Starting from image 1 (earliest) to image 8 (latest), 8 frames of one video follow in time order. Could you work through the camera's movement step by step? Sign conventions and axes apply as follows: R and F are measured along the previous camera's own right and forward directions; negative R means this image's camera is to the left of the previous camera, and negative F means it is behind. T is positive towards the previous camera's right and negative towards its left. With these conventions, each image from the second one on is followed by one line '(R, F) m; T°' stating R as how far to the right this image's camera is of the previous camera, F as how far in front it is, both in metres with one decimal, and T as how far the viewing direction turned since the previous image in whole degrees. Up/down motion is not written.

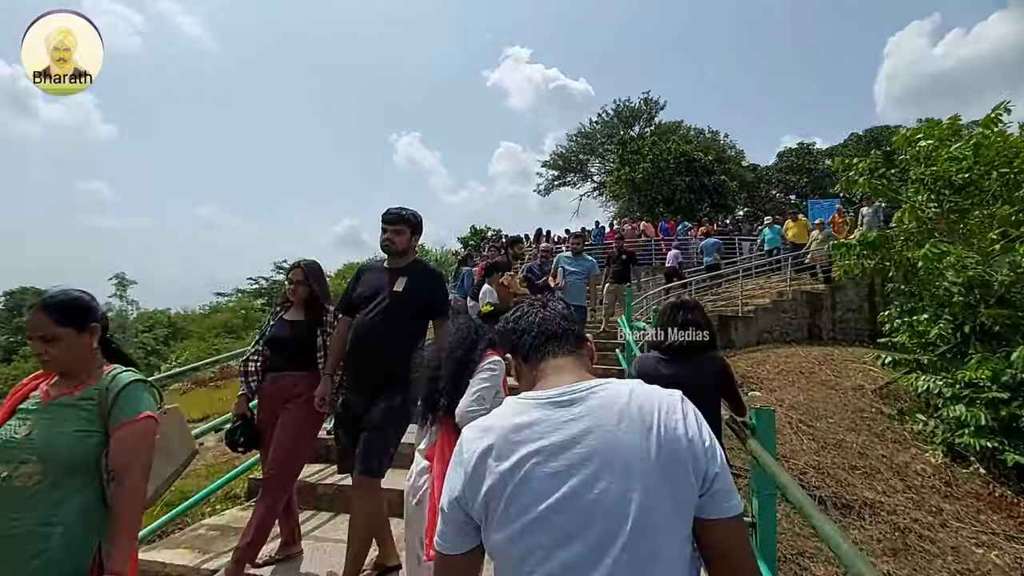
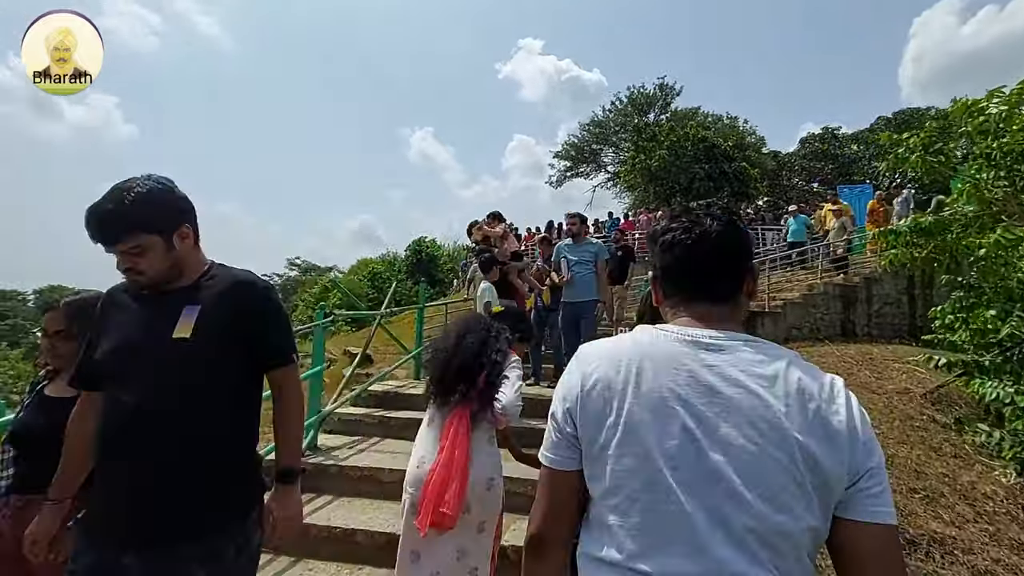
(+0.2, +0.8) m; -2°
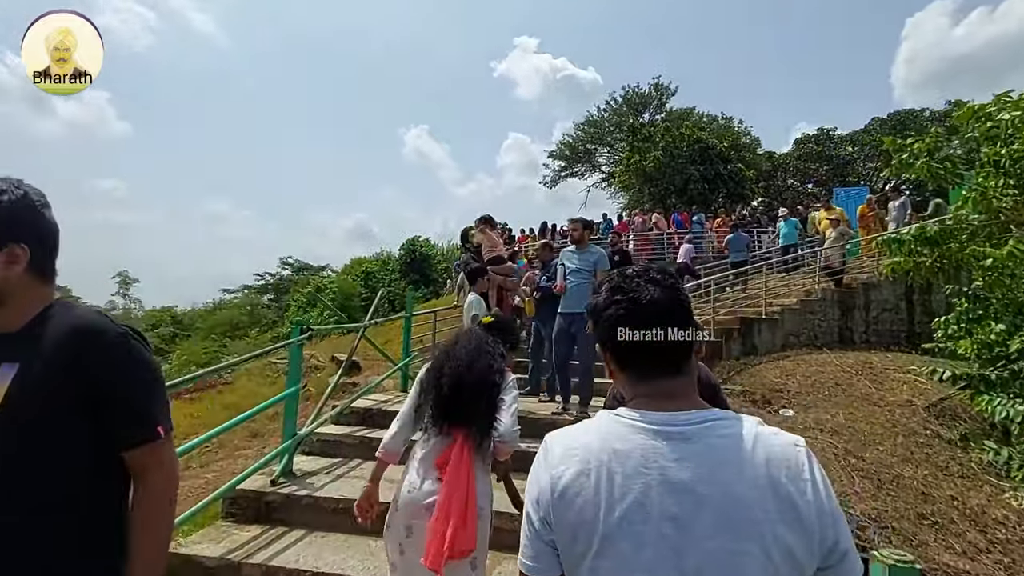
(+0.1, +0.3) m; +1°
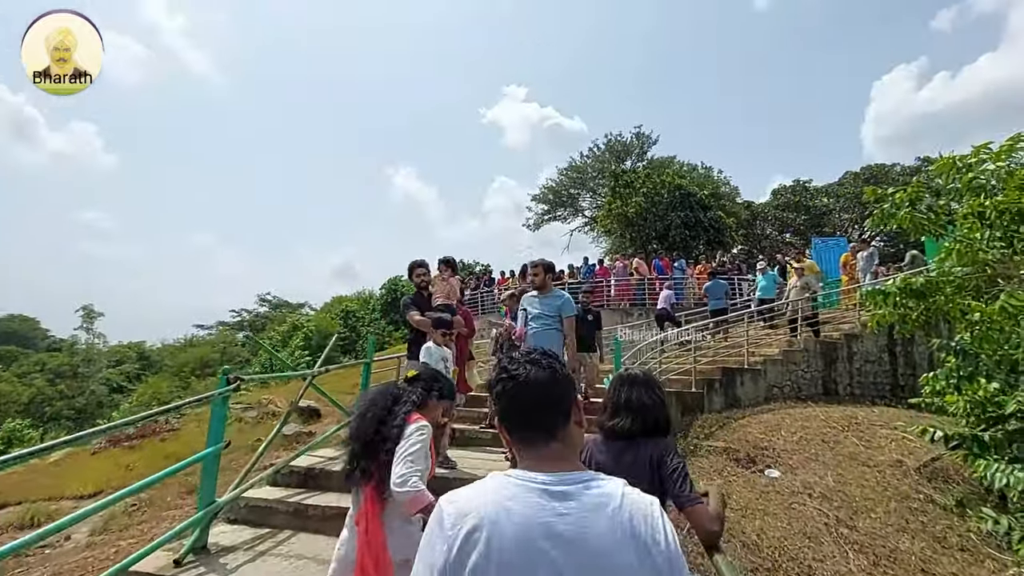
(+0.2, +0.5) m; +2°
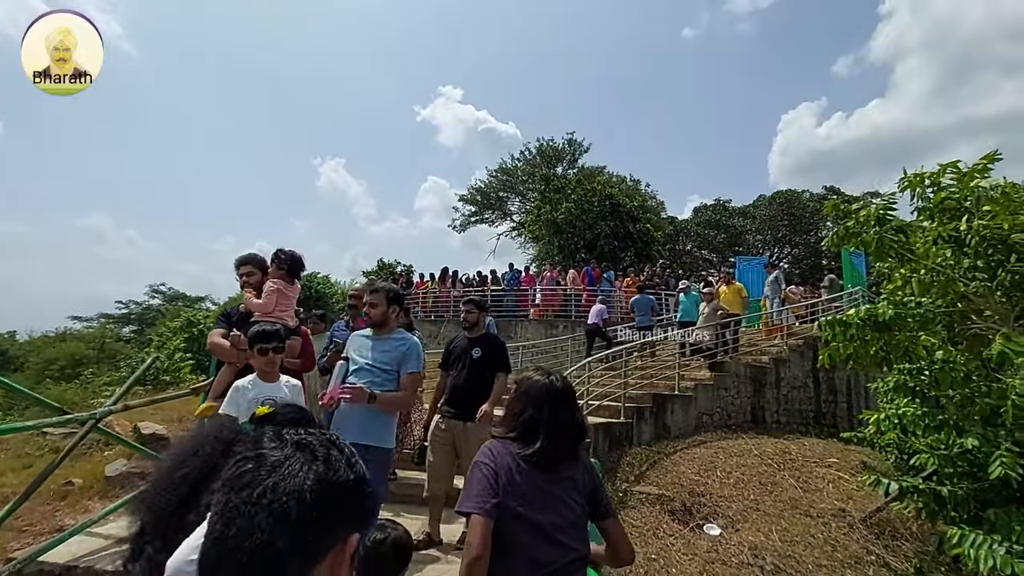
(+0.3, +1.5) m; +8°
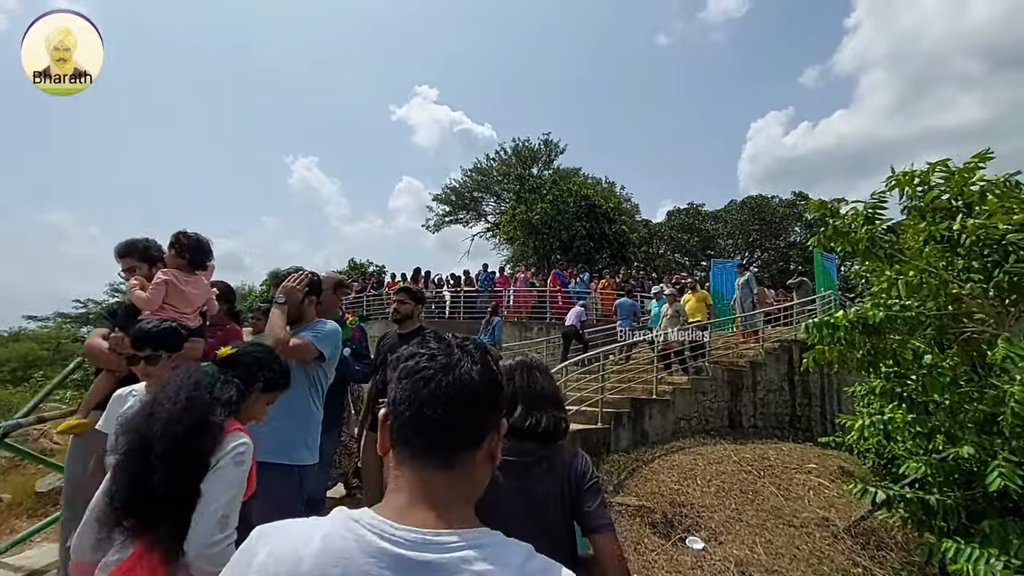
(0.0, +0.4) m; +3°
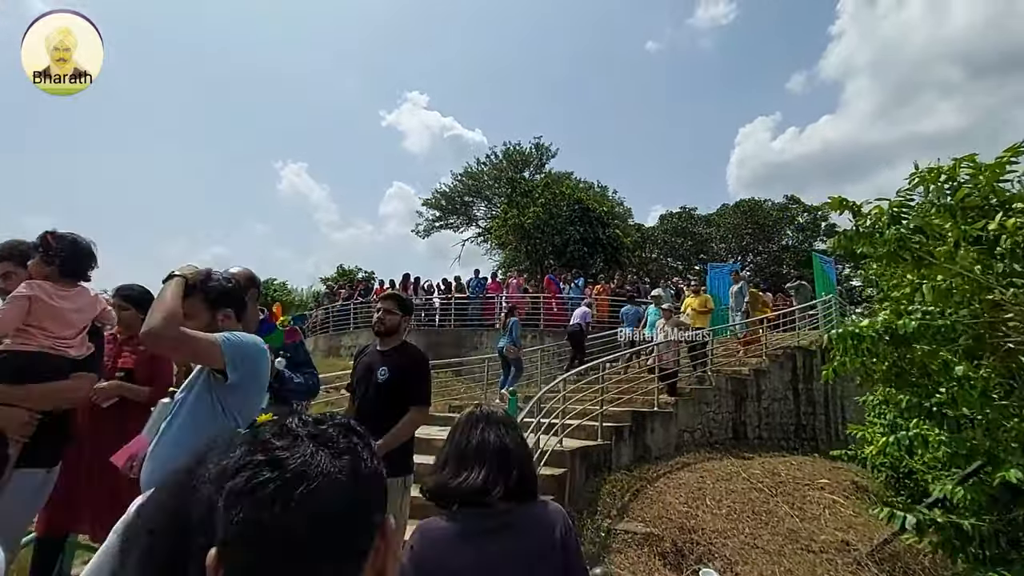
(0.0, +0.5) m; +1°
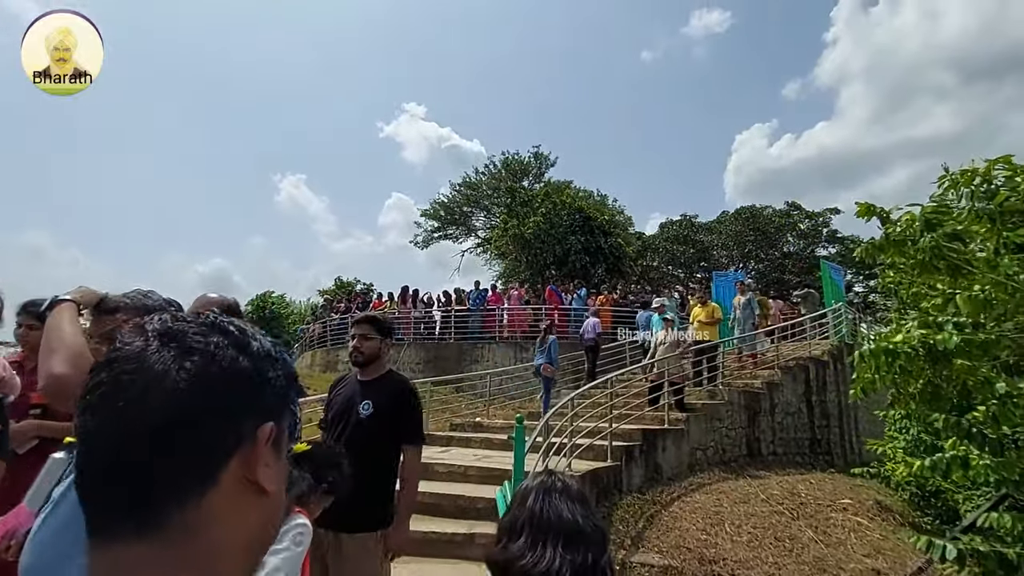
(-0.1, +0.4) m; 0°
